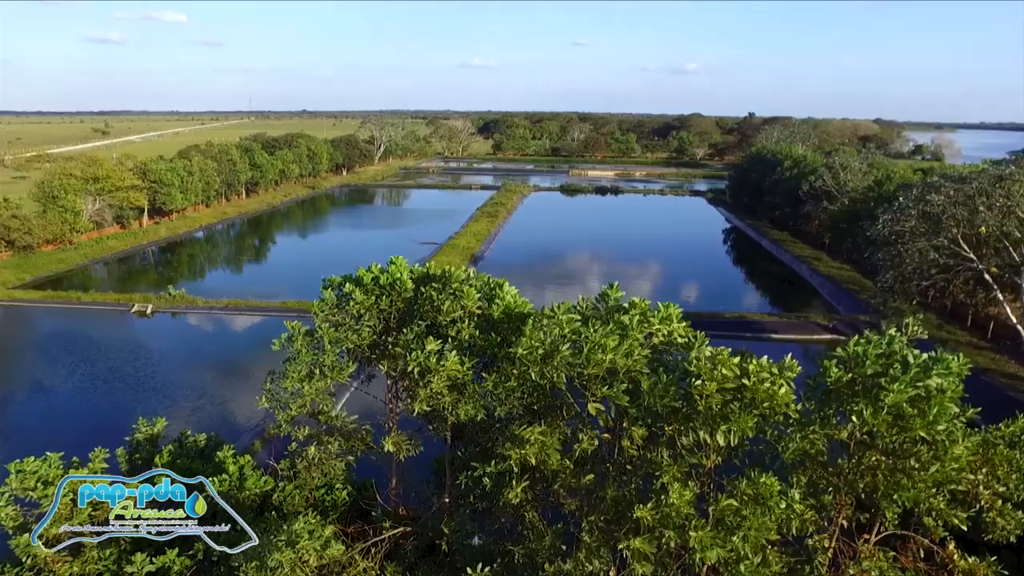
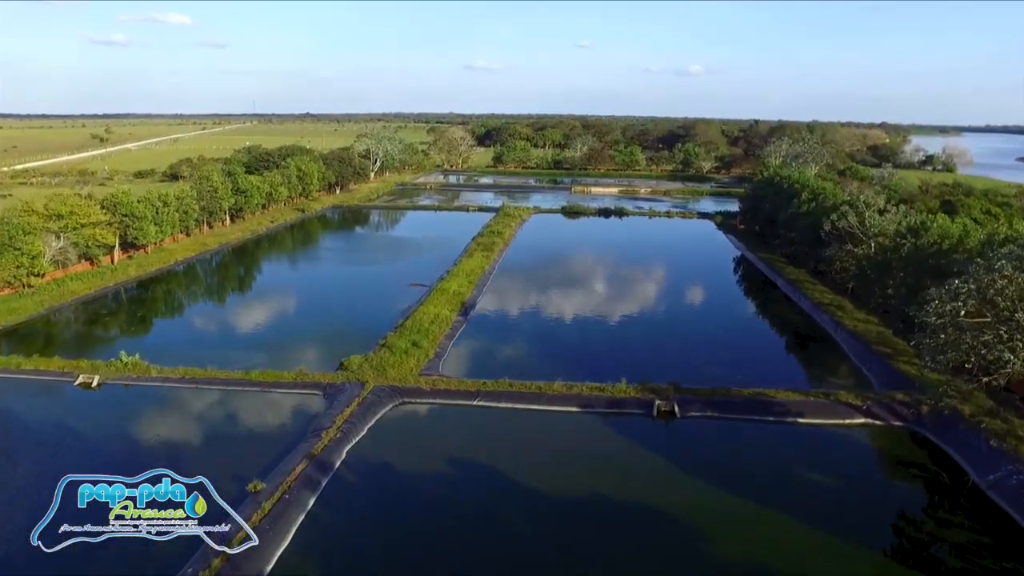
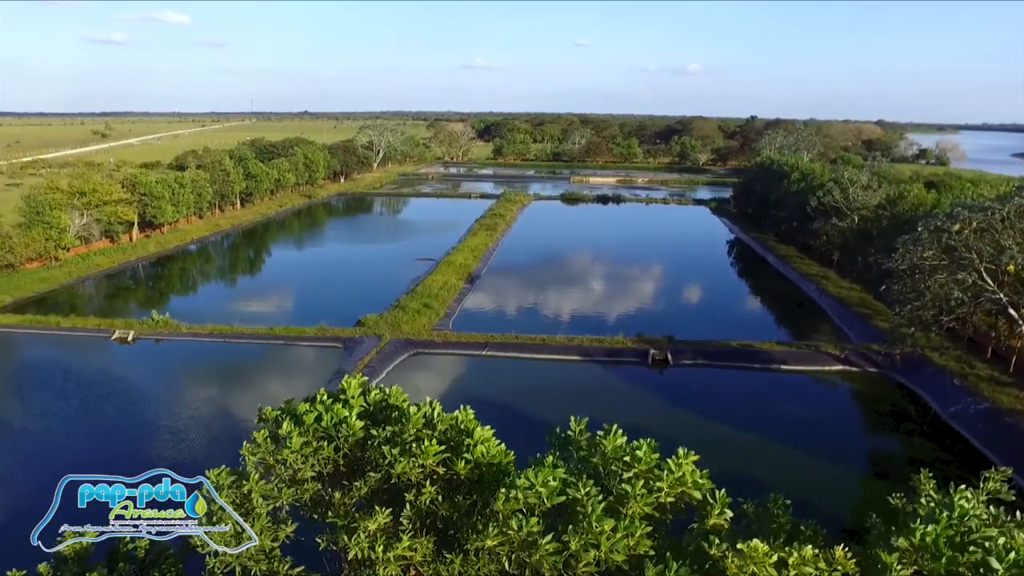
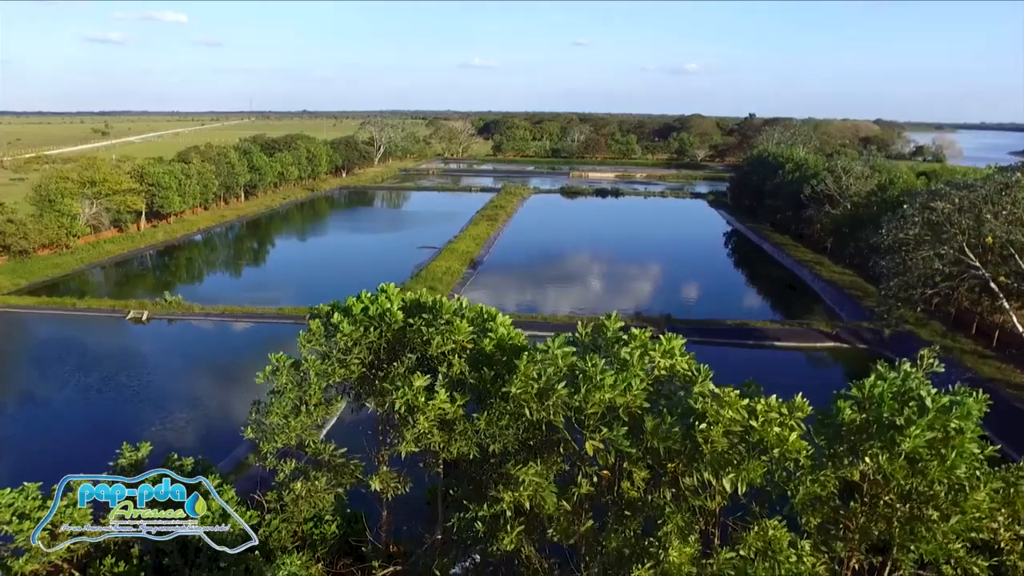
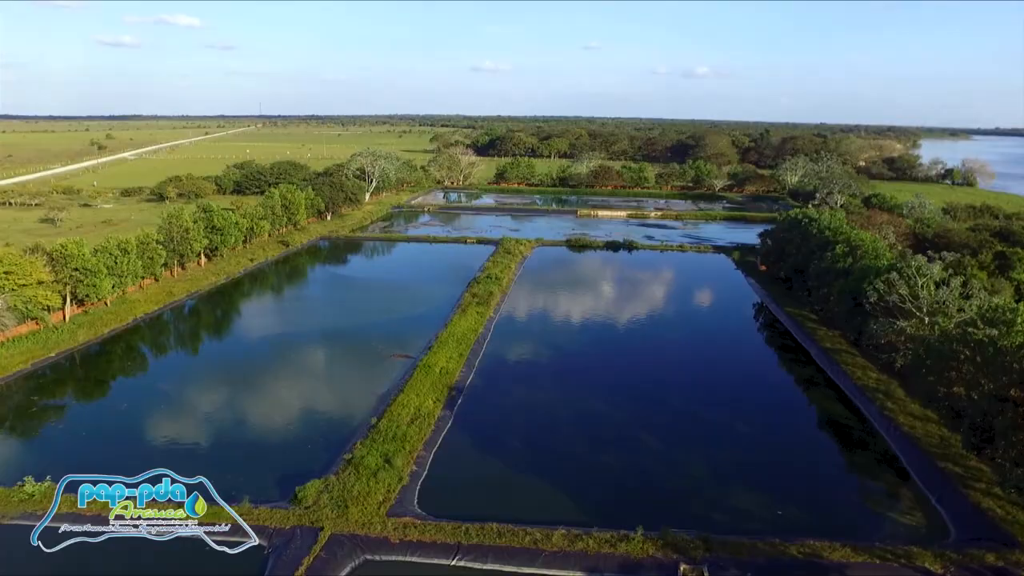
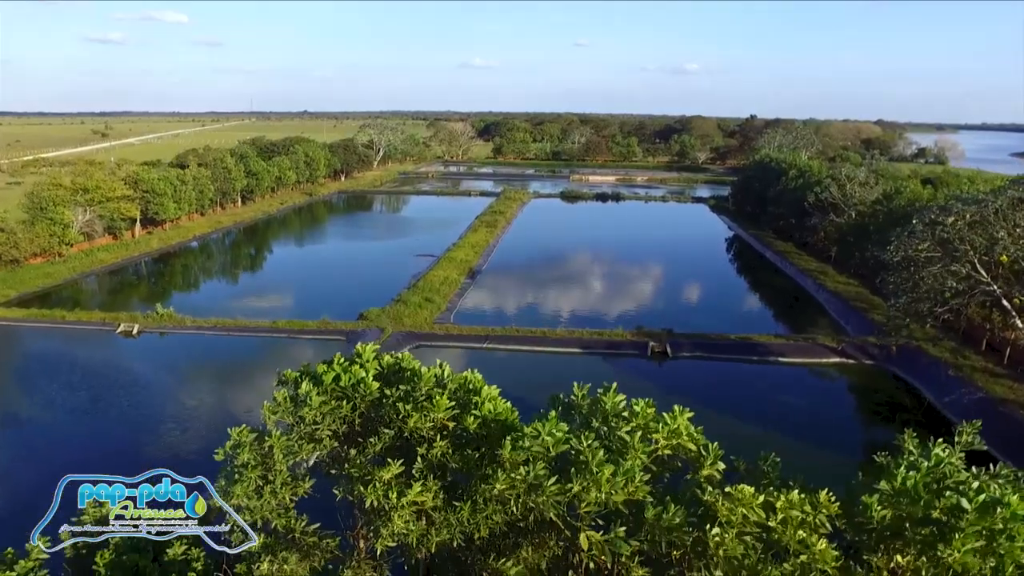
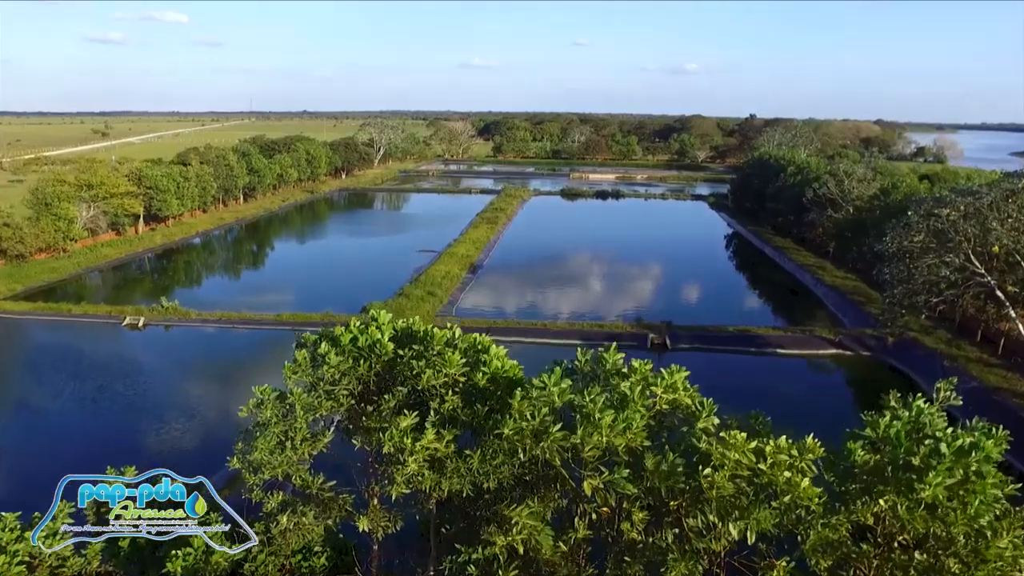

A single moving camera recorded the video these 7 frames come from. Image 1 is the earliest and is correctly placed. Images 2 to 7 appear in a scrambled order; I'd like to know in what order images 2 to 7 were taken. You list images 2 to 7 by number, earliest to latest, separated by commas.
4, 7, 6, 3, 2, 5
